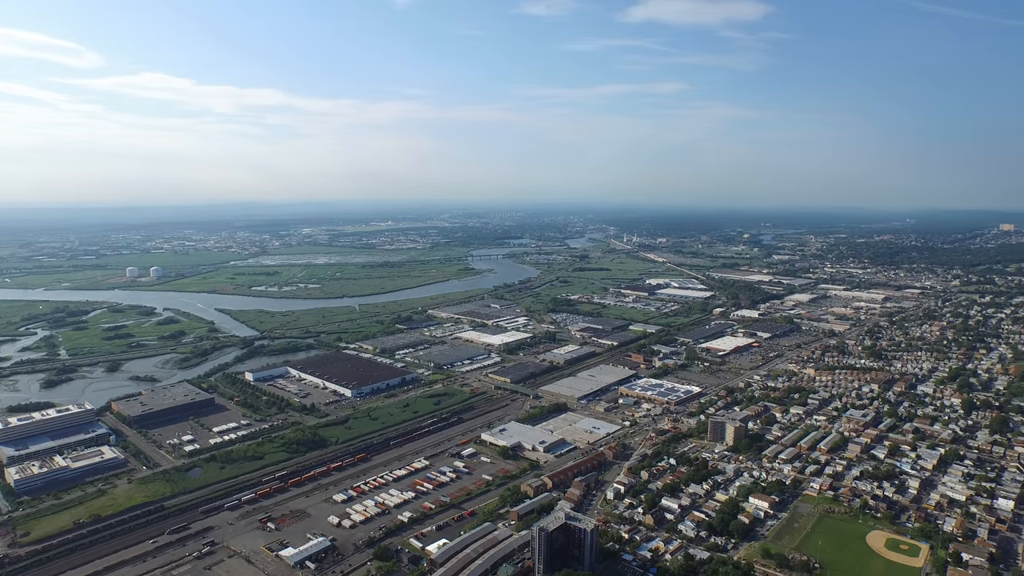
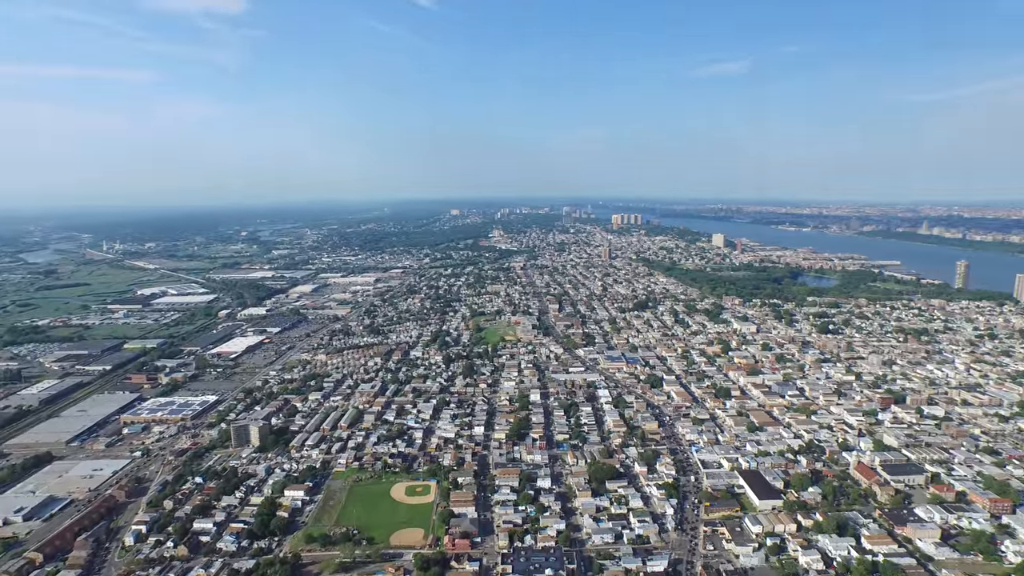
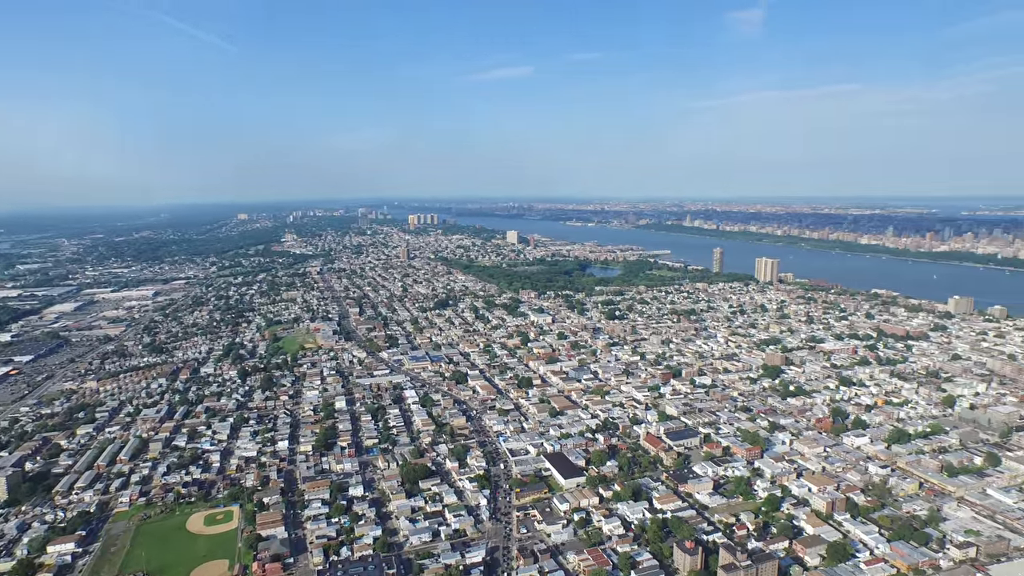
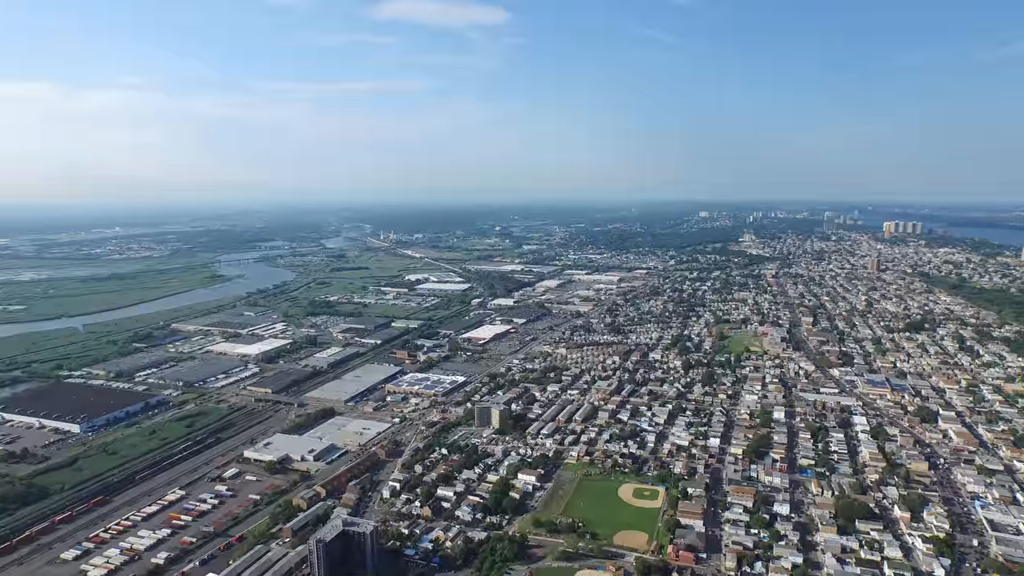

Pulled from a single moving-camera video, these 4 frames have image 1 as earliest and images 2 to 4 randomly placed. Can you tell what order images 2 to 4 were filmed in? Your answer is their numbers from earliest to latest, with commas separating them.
4, 2, 3
